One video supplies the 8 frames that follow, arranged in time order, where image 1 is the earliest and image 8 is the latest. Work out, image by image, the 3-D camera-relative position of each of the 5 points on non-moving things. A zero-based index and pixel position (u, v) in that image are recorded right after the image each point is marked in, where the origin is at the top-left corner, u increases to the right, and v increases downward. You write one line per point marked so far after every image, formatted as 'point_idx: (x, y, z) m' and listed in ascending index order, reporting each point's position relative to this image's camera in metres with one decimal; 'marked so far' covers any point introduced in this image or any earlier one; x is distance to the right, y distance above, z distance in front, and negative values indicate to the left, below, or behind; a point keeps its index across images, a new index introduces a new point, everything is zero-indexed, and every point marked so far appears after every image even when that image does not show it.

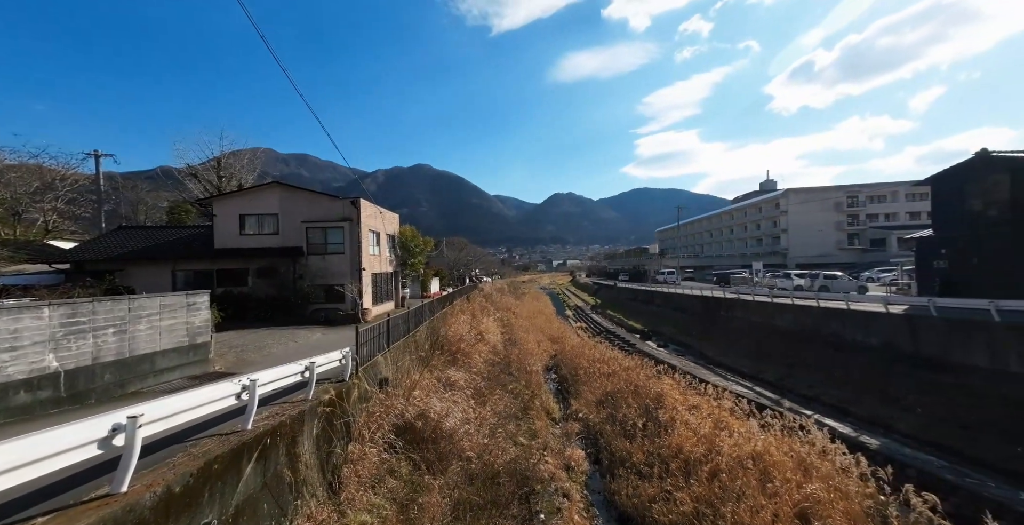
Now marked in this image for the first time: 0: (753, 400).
0: (+7.1, -4.1, +11.6) m
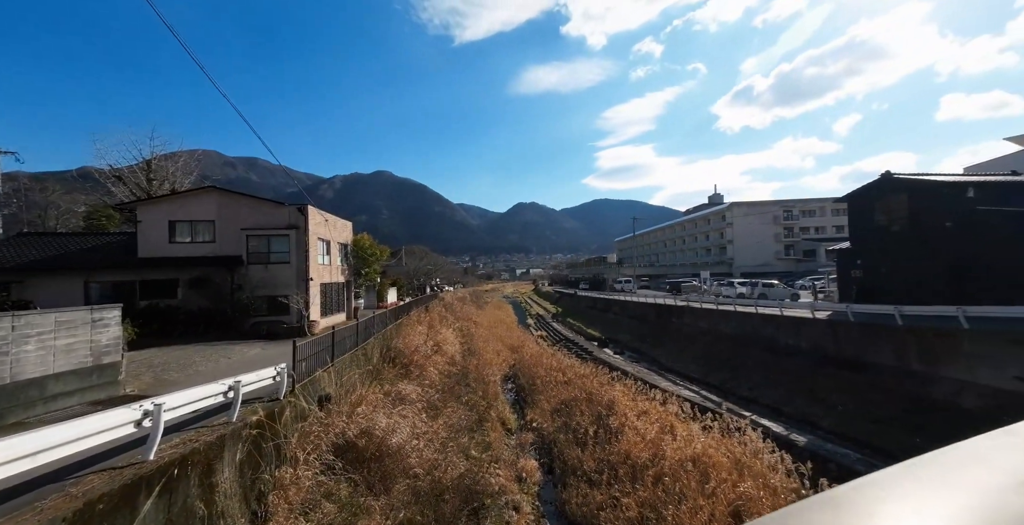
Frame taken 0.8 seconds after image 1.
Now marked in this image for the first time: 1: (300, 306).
0: (+5.8, -4.4, +12.2) m
1: (-6.1, -1.3, +11.1) m
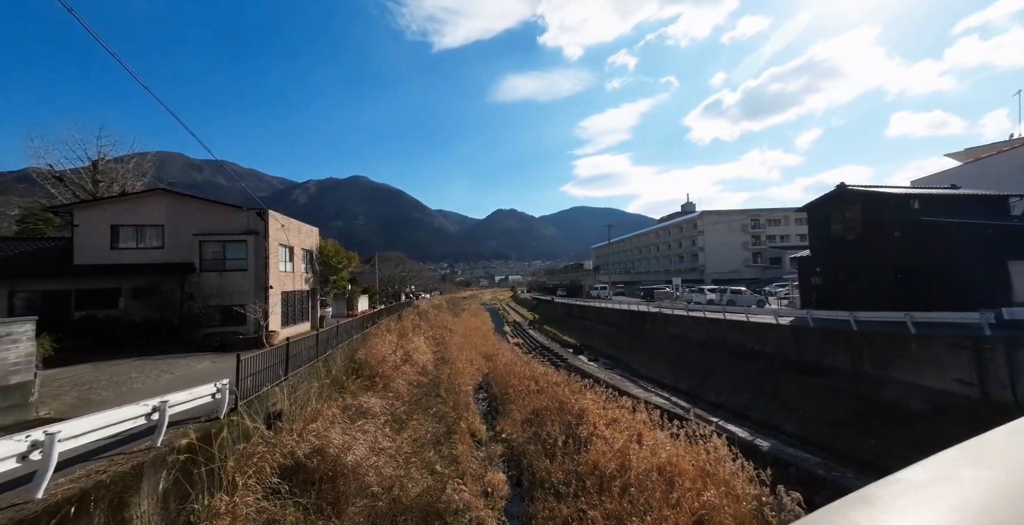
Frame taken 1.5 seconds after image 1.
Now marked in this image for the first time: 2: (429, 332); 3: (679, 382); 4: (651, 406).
0: (+4.9, -4.7, +12.3) m
1: (-6.9, -1.5, +10.6) m
2: (-3.7, -3.2, +17.8) m
3: (+7.2, -5.1, +16.8) m
4: (+4.3, -4.6, +12.4) m
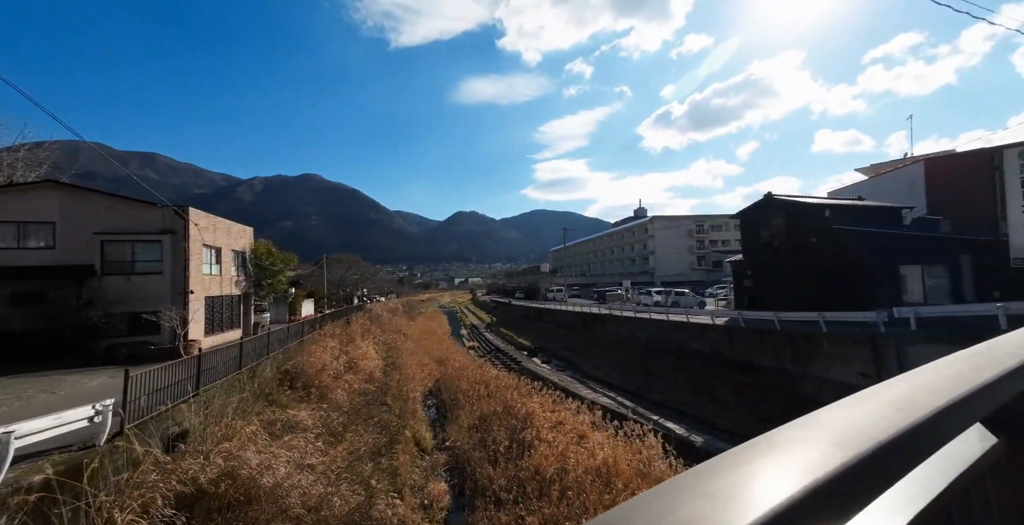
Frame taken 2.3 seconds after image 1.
0: (+3.4, -4.8, +12.7) m
1: (-8.2, -1.5, +9.7) m
2: (-5.8, -3.3, +17.2) m
3: (+5.1, -5.3, +17.3) m
4: (+2.8, -4.7, +12.7) m
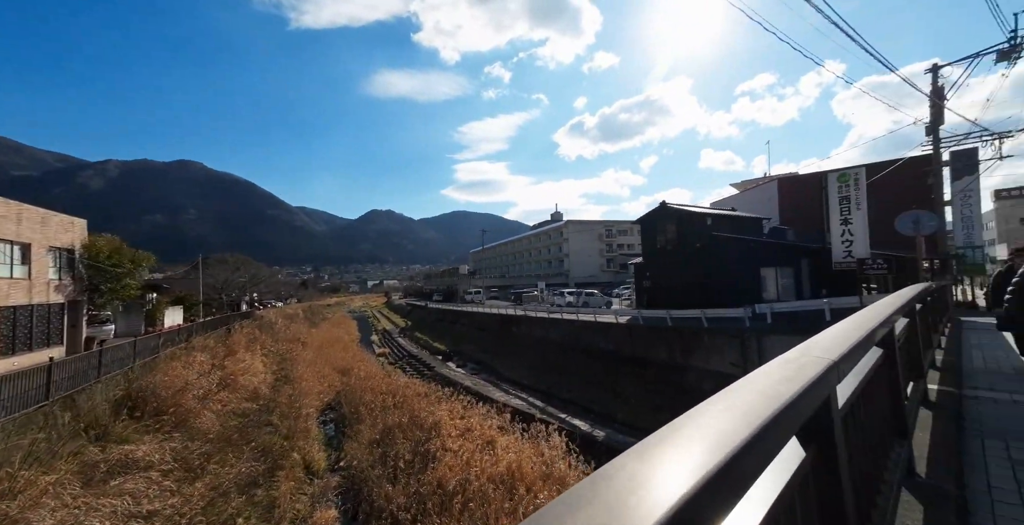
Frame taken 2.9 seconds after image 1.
0: (+0.5, -4.9, +12.8) m
1: (-10.3, -1.5, +7.6) m
2: (-9.5, -3.3, +15.4) m
3: (+1.2, -5.4, +17.7) m
4: (-0.1, -4.8, +12.7) m
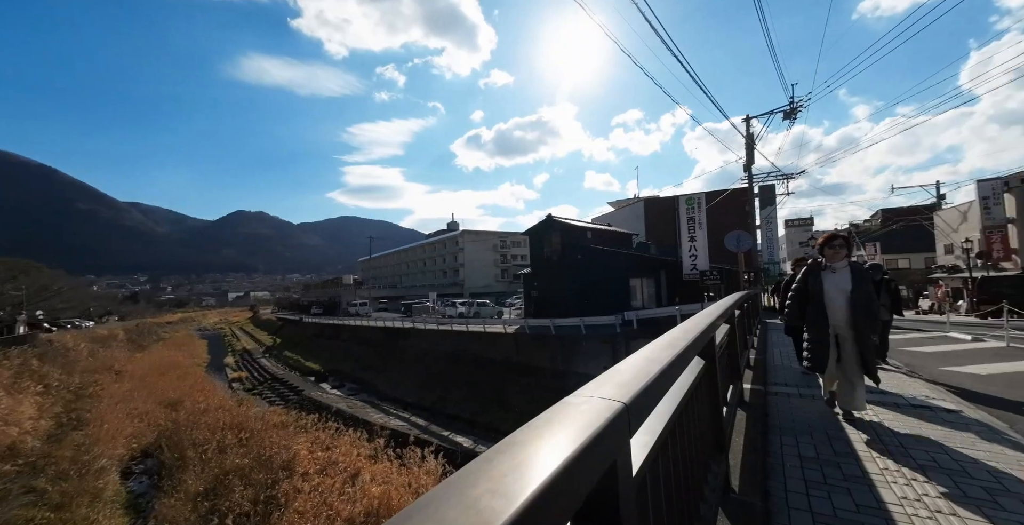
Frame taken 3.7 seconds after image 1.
0: (-3.3, -5.2, +11.9) m
1: (-12.2, -1.6, +4.1) m
2: (-13.5, -3.6, +11.8) m
3: (-3.9, -5.8, +16.8) m
4: (-3.8, -5.1, +11.6) m
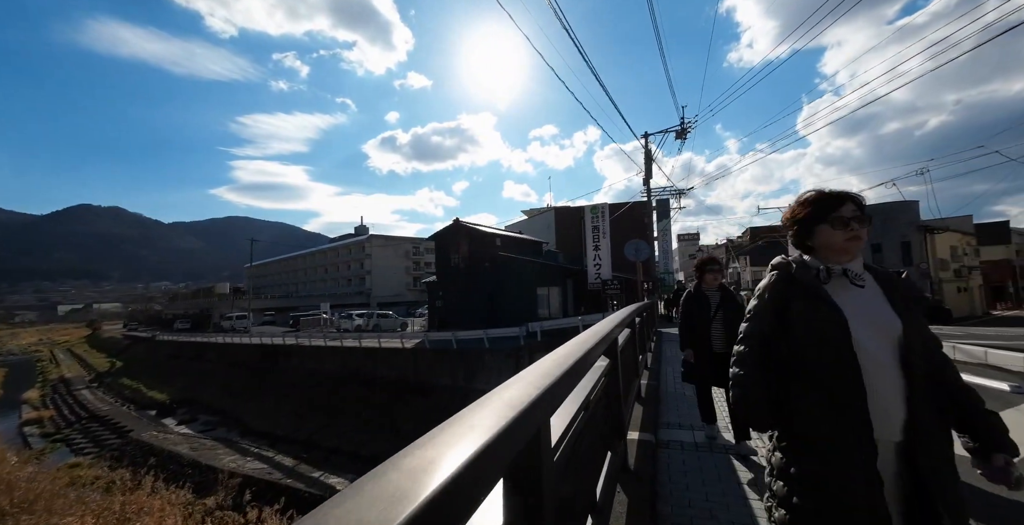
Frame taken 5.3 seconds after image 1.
0: (-6.2, -5.3, +9.5) m
1: (-13.4, -1.5, +0.2) m
2: (-16.2, -3.6, +7.4) m
3: (-7.8, -6.1, +14.2) m
4: (-6.7, -5.2, +9.2) m
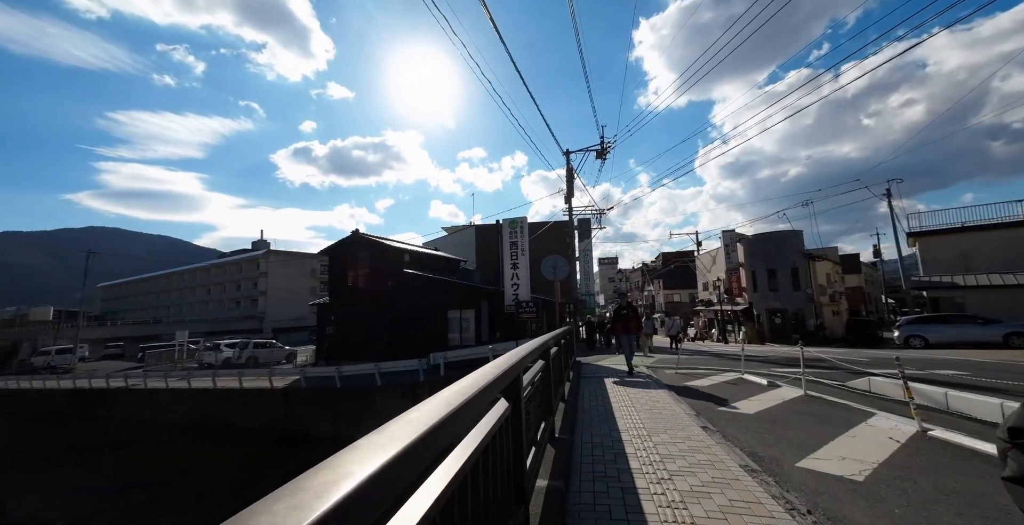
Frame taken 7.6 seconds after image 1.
0: (-8.4, -5.5, +5.8) m
1: (-13.7, -1.1, -4.5) m
2: (-17.8, -3.6, +1.9) m
3: (-10.8, -6.5, +10.1) m
4: (-8.8, -5.4, +5.4) m
